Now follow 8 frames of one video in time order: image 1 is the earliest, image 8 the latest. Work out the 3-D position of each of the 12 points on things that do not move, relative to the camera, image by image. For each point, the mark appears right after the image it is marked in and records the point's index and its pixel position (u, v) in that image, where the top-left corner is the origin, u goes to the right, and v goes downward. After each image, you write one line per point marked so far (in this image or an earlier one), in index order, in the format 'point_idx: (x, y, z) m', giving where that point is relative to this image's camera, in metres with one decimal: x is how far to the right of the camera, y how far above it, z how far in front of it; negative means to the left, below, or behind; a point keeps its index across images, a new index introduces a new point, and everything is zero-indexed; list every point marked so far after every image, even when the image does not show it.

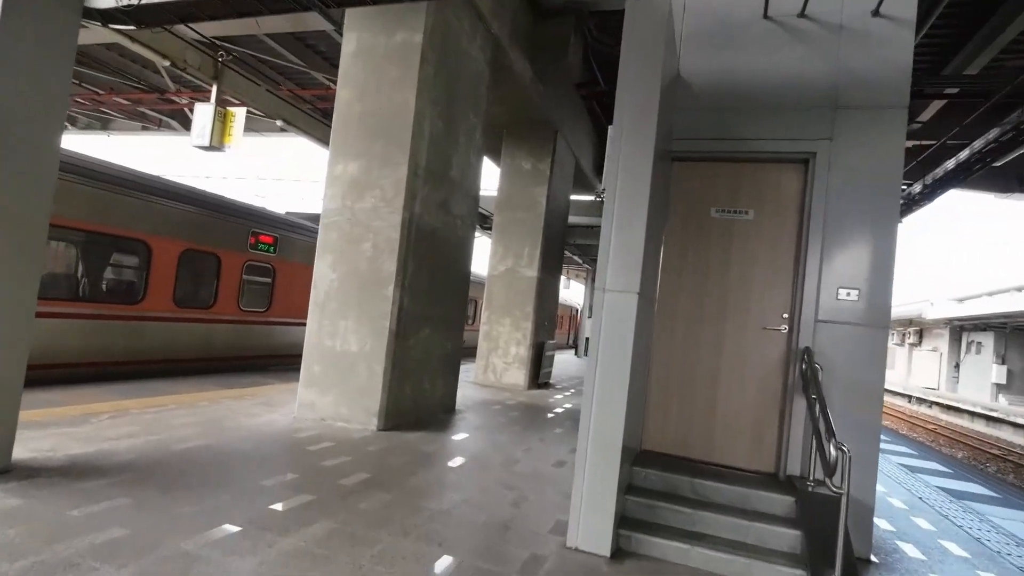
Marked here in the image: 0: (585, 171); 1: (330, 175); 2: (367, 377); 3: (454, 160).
0: (+1.5, +2.5, +13.6) m
1: (-1.7, +1.0, +6.0) m
2: (-1.3, -0.8, +5.7) m
3: (-0.6, +1.3, +6.7) m
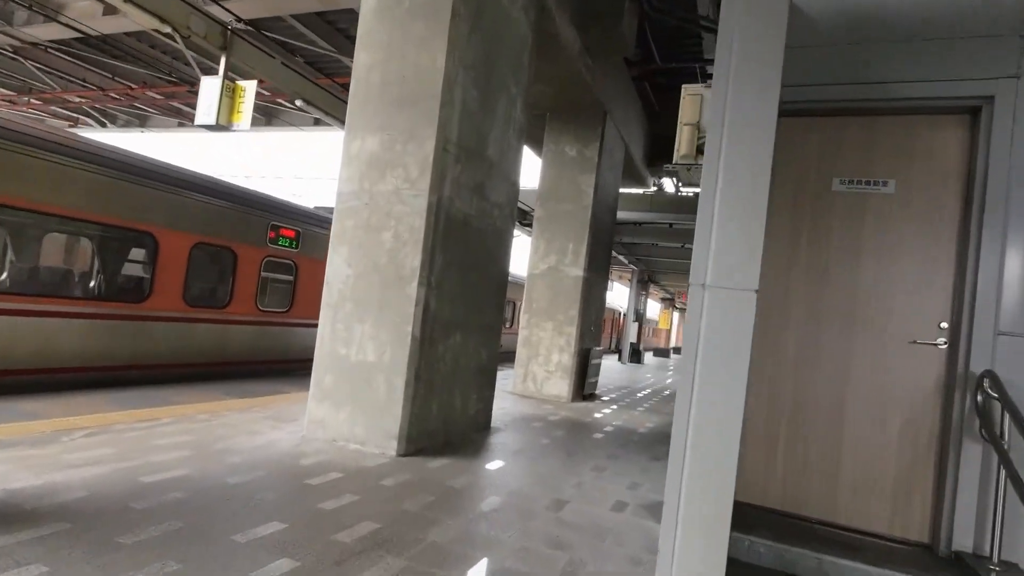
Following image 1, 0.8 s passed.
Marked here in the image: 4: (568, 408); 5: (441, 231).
0: (+2.3, +2.4, +12.5) m
1: (-1.3, +1.1, +5.1) m
2: (-0.9, -0.8, +4.8) m
3: (-0.2, +1.3, +5.7) m
4: (+0.8, -1.6, +8.8) m
5: (-0.5, +0.4, +5.0) m
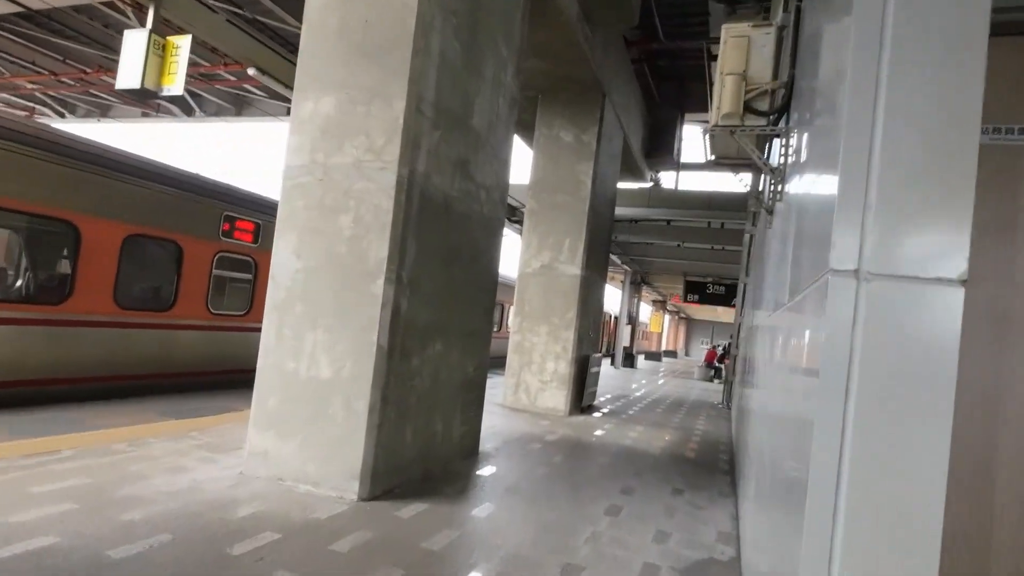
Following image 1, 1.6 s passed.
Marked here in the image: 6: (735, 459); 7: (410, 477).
0: (+2.1, +2.4, +11.6) m
1: (-1.4, +1.1, +4.1) m
2: (-1.0, -0.7, +3.7) m
3: (-0.2, +1.3, +4.7) m
4: (+0.6, -1.6, +7.8) m
5: (-0.6, +0.4, +3.9) m
6: (+2.3, -1.8, +6.8) m
7: (-0.7, -1.2, +4.2) m
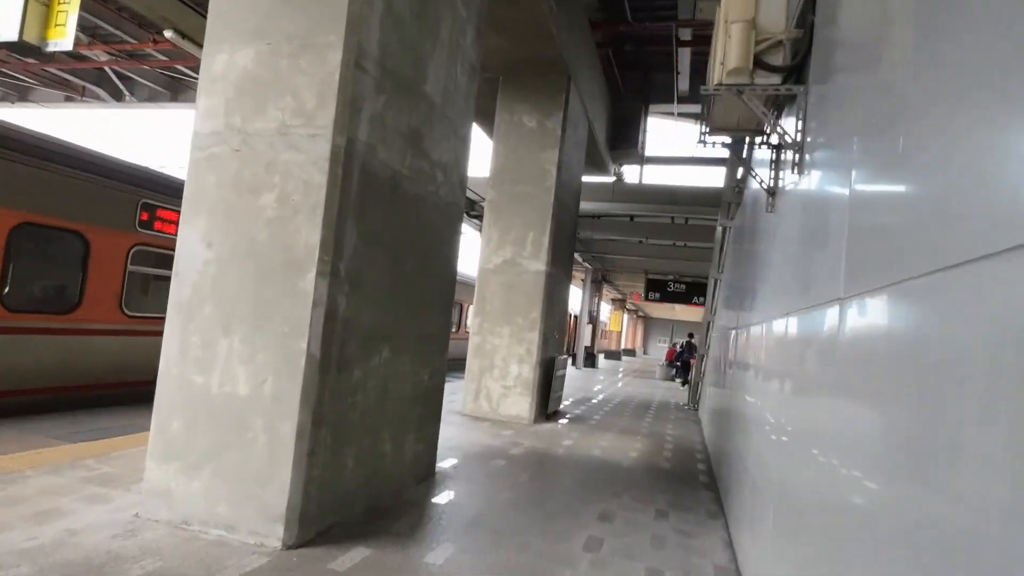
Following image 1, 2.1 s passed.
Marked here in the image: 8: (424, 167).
0: (+1.4, +2.5, +11.0) m
1: (-1.6, +1.1, +3.3) m
2: (-1.1, -0.7, +3.0) m
3: (-0.5, +1.4, +4.0) m
4: (+0.2, -1.6, +7.2) m
5: (-0.8, +0.5, +3.2) m
6: (+2.0, -1.8, +6.3) m
7: (-0.8, -1.2, +3.4) m
8: (-0.5, +0.7, +4.0) m
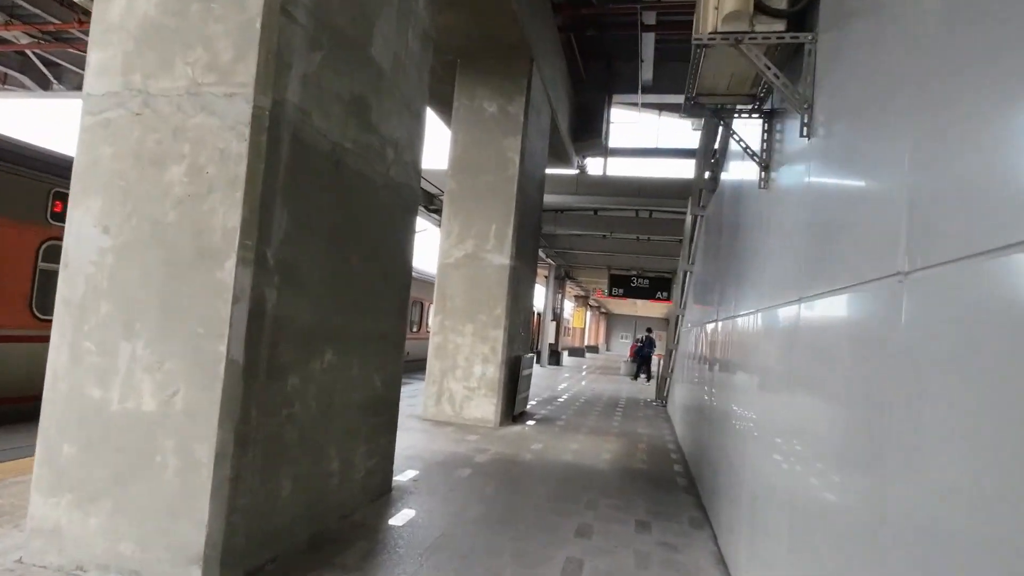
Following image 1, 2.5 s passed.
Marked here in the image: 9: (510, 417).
0: (+0.8, +2.5, +10.6) m
1: (-1.7, +1.1, +2.7) m
2: (-1.3, -0.7, +2.5) m
3: (-0.7, +1.4, +3.5) m
4: (-0.2, -1.5, +6.7) m
5: (-0.9, +0.5, +2.7) m
6: (+1.6, -1.7, +5.9) m
7: (-1.0, -1.2, +2.9) m
8: (-0.8, +0.8, +3.5) m
9: (0.0, -1.5, +7.8) m
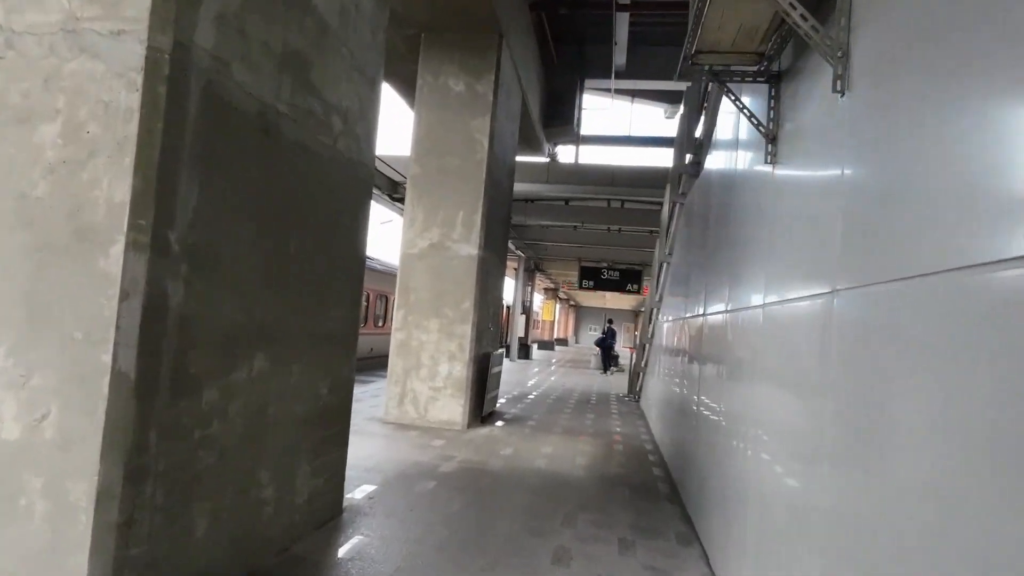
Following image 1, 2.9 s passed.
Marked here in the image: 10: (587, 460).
0: (+0.3, +2.7, +10.1) m
1: (-1.9, +1.1, +2.1) m
2: (-1.4, -0.7, +1.9) m
3: (-0.9, +1.4, +3.0) m
4: (-0.5, -1.5, +6.2) m
5: (-1.0, +0.5, +2.2) m
6: (+1.4, -1.6, +5.5) m
7: (-1.1, -1.1, +2.4) m
8: (-0.9, +0.8, +3.0) m
9: (-0.4, -1.5, +7.3) m
10: (+0.7, -1.6, +5.9) m
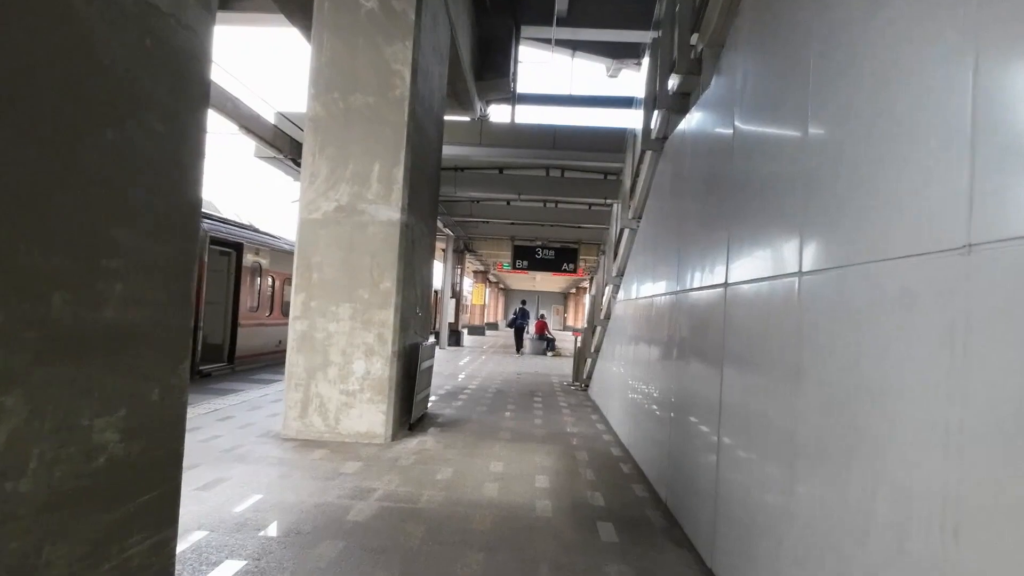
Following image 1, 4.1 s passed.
0: (-0.7, +3.0, +8.6) m
1: (-1.9, +1.2, +0.5) m
2: (-1.3, -0.6, +0.3) m
3: (-1.0, +1.6, +1.4) m
4: (-0.9, -1.3, +4.7) m
5: (-1.1, +0.6, +0.6) m
6: (+1.0, -1.4, +4.3) m
7: (-1.1, -1.0, +0.8) m
8: (-1.0, +0.9, +1.4) m
9: (-0.9, -1.2, +5.8) m
10: (+0.3, -1.4, +4.6) m
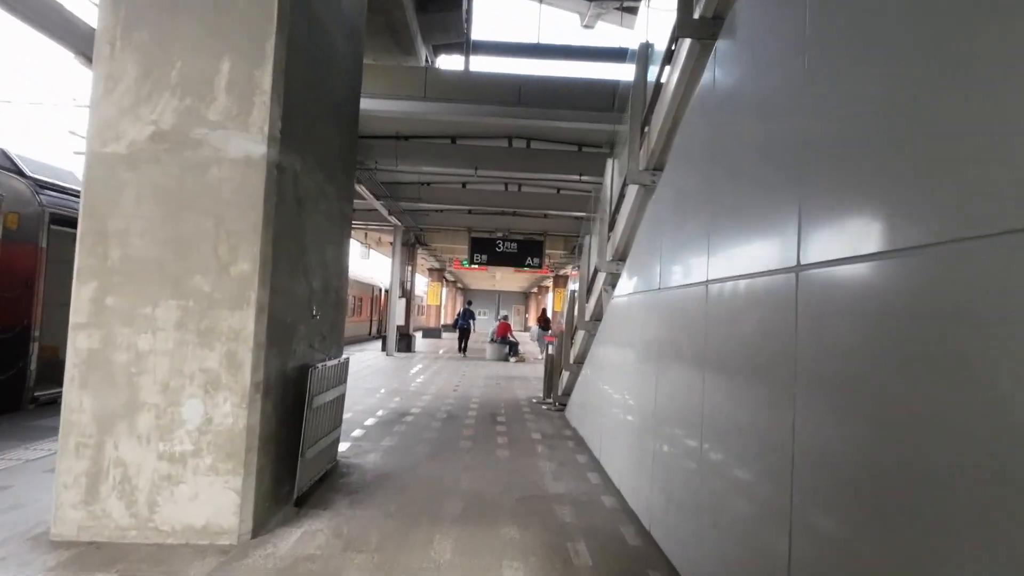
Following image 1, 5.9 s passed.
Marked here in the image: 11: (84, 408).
0: (-1.2, +3.0, +6.3) m
1: (-1.8, +1.3, -1.9) m
2: (-1.3, -0.5, -2.0) m
3: (-1.0, +1.6, -0.9) m
4: (-1.1, -1.2, +2.4) m
5: (-1.0, +0.7, -1.7) m
6: (+0.8, -1.3, +2.1) m
7: (-1.1, -1.0, -1.4) m
8: (-1.1, +1.0, -0.9) m
9: (-1.2, -1.2, +3.5) m
10: (+0.1, -1.3, +2.4) m
11: (-2.1, -0.6, +3.2) m
